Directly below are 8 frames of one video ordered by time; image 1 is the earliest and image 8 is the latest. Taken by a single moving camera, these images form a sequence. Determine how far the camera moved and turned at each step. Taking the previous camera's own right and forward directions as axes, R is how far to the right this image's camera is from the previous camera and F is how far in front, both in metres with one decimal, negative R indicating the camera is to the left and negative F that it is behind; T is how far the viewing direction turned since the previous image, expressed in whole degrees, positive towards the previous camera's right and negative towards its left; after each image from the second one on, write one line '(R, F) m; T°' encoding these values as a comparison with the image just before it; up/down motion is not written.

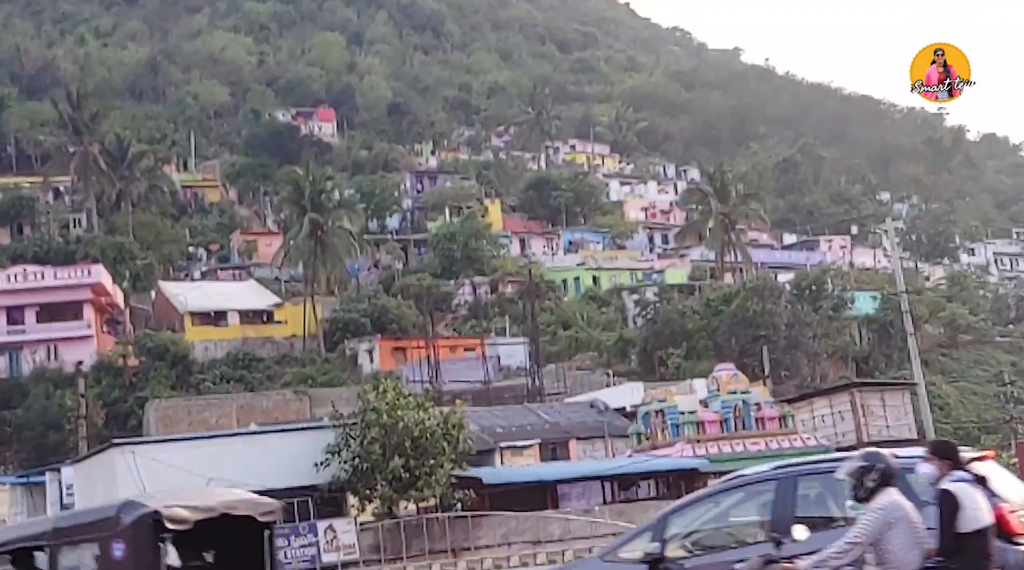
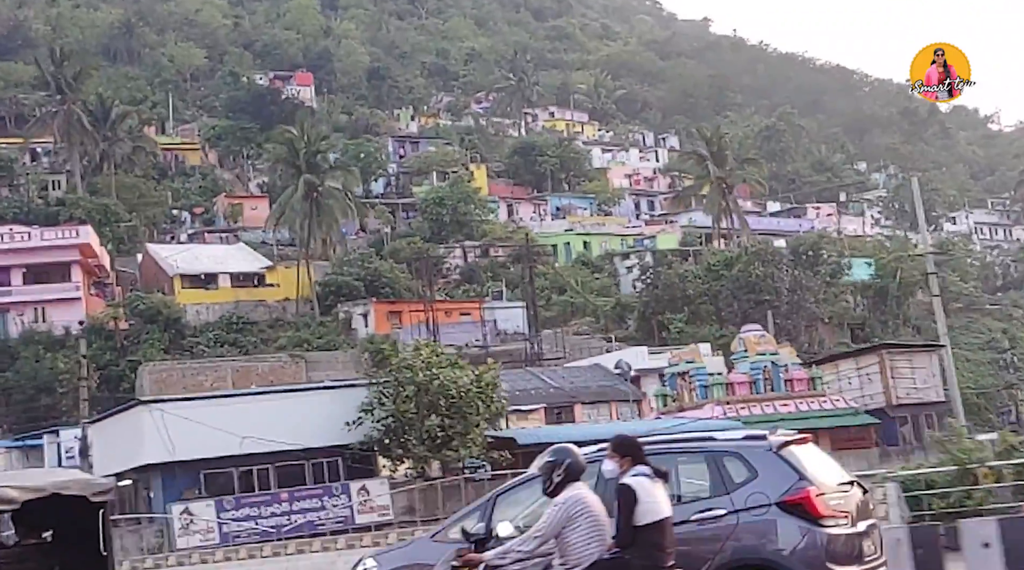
(-1.5, +0.6) m; +2°
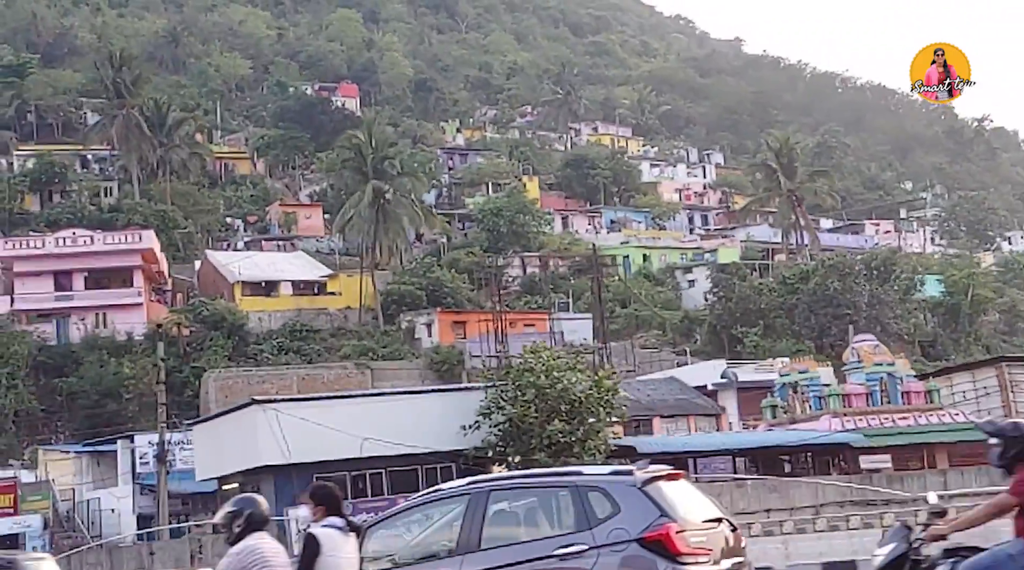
(-1.9, +0.9) m; -1°
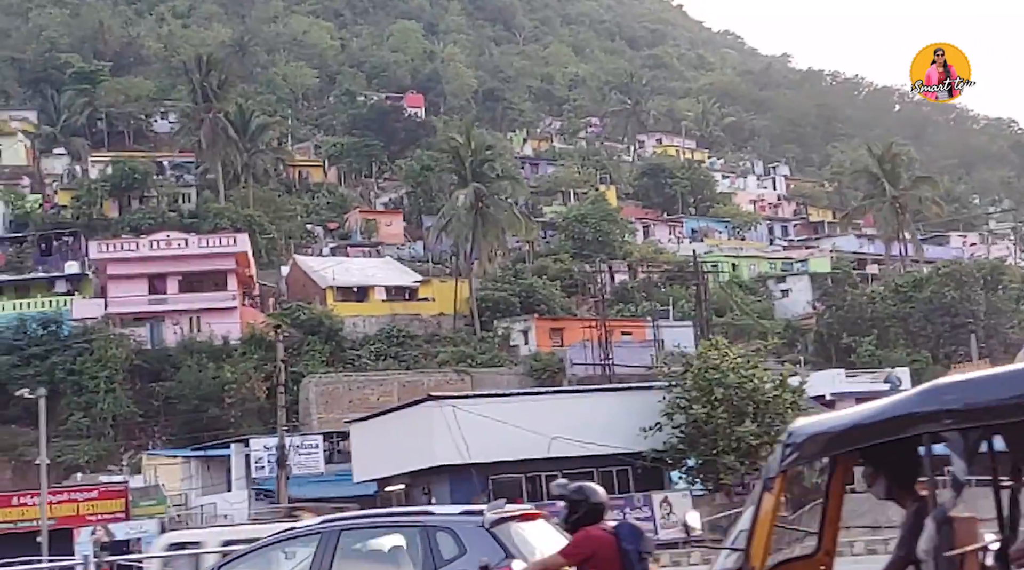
(-2.6, +1.0) m; -1°
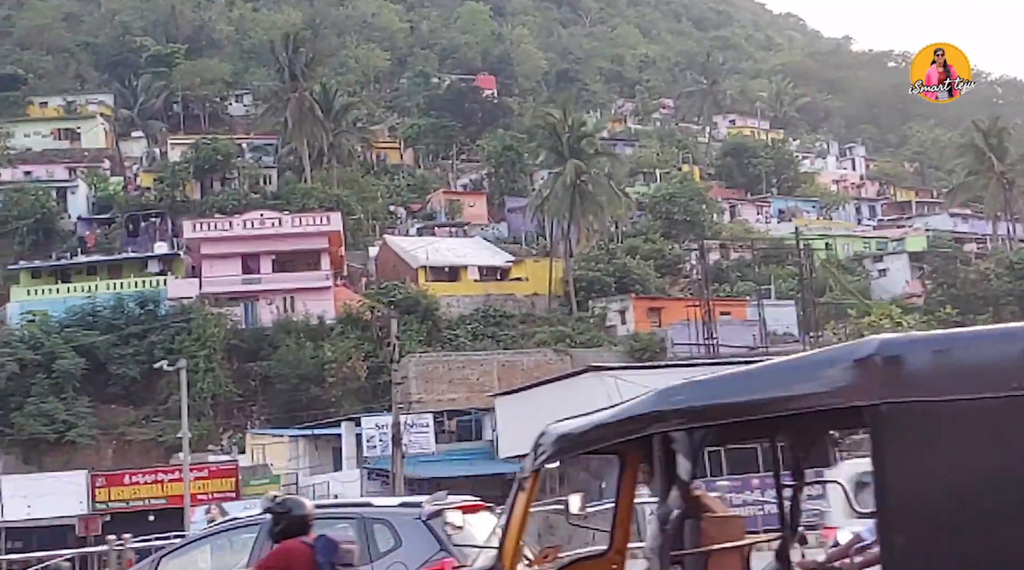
(-1.8, +0.9) m; -2°
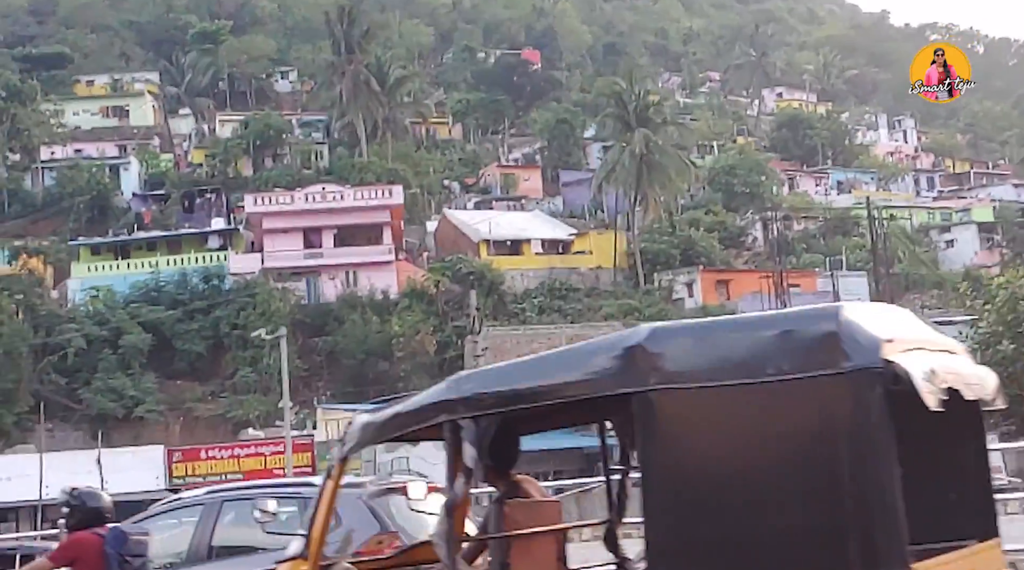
(-1.4, +0.8) m; -1°
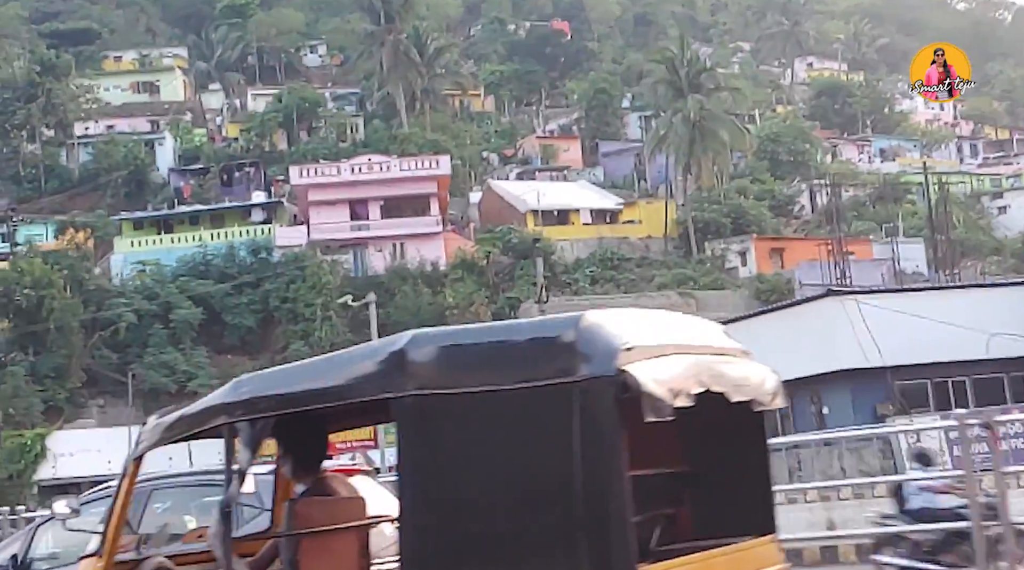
(-1.4, +0.8) m; 0°
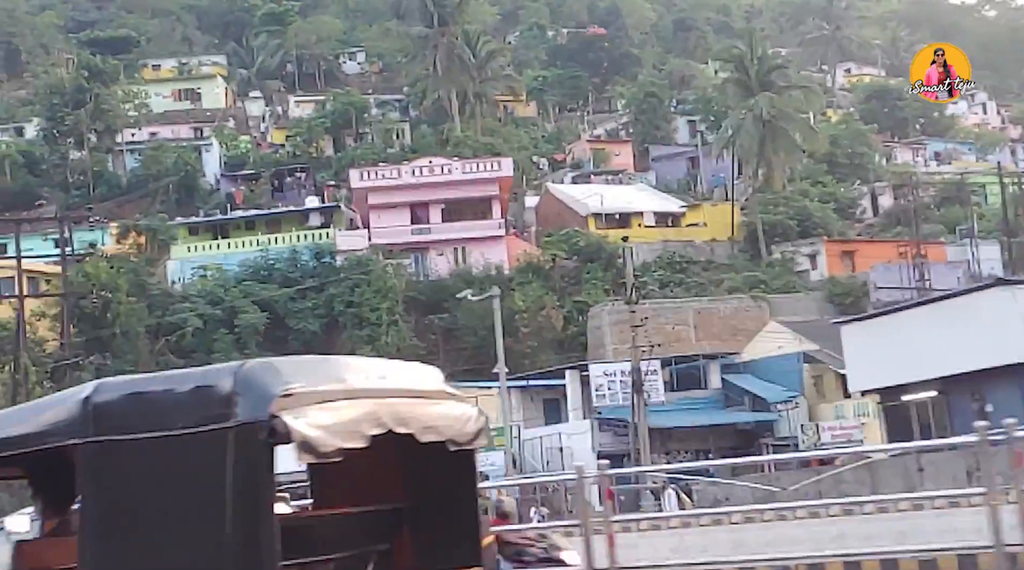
(-1.9, +1.0) m; 0°
